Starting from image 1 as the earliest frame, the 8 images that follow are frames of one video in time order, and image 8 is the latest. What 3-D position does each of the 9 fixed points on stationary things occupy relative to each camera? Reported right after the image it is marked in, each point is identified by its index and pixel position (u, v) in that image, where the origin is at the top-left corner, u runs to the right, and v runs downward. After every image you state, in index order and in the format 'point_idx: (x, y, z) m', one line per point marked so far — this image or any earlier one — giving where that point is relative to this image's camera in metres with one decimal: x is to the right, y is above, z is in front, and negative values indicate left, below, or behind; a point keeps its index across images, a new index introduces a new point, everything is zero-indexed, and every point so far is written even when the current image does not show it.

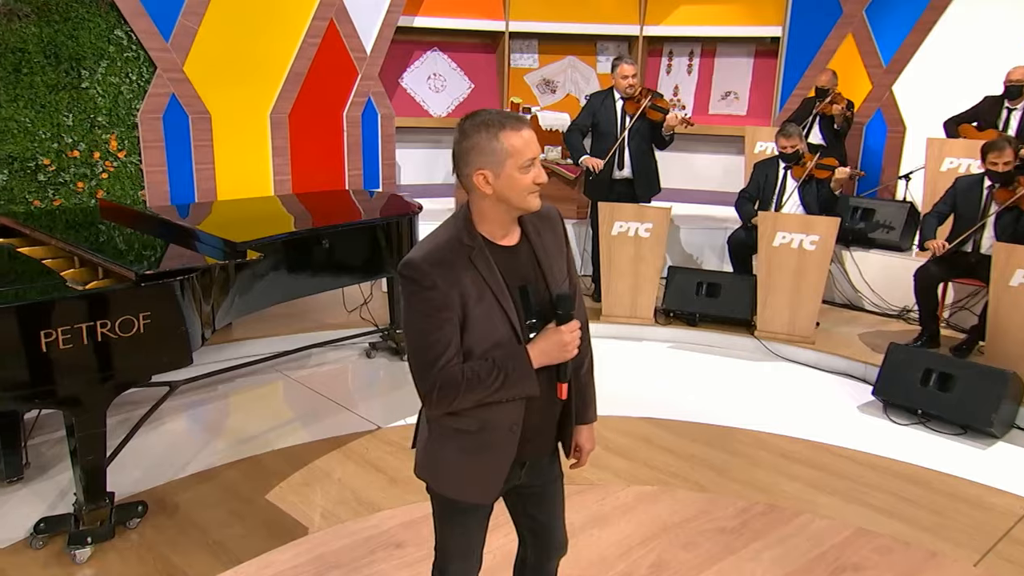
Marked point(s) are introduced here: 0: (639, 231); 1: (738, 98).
0: (+0.9, +0.4, +5.4) m
1: (+2.1, +1.8, +6.8) m
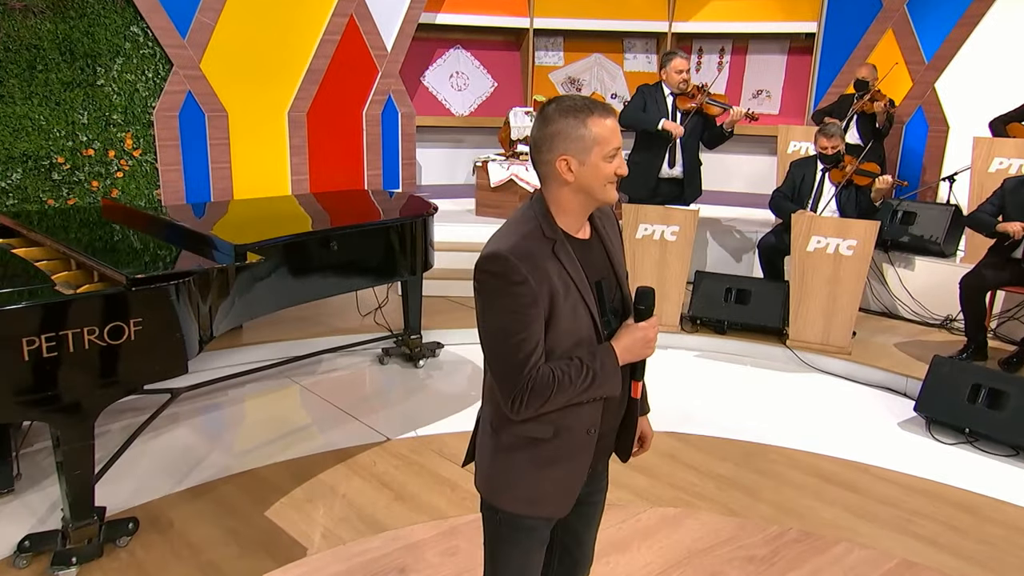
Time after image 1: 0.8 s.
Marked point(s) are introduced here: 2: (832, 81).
0: (+1.1, +0.4, +5.2) m
1: (+2.3, +1.7, +6.6) m
2: (+2.8, +1.8, +6.3) m
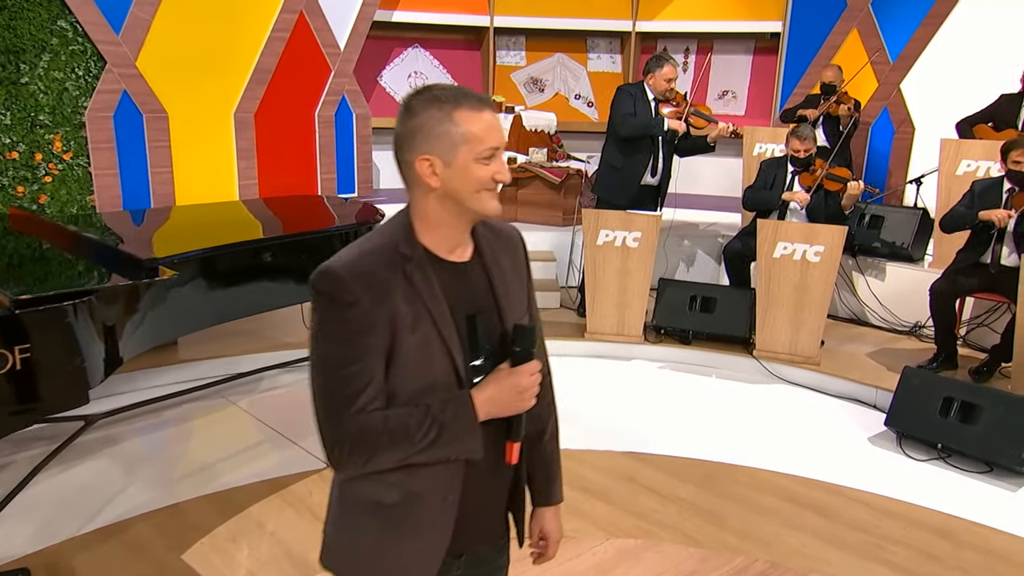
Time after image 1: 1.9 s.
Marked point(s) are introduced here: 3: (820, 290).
0: (+0.8, +0.3, +5.0) m
1: (+2.0, +1.7, +6.4) m
2: (+2.4, +1.7, +6.2) m
3: (+2.1, 0.0, +4.9) m
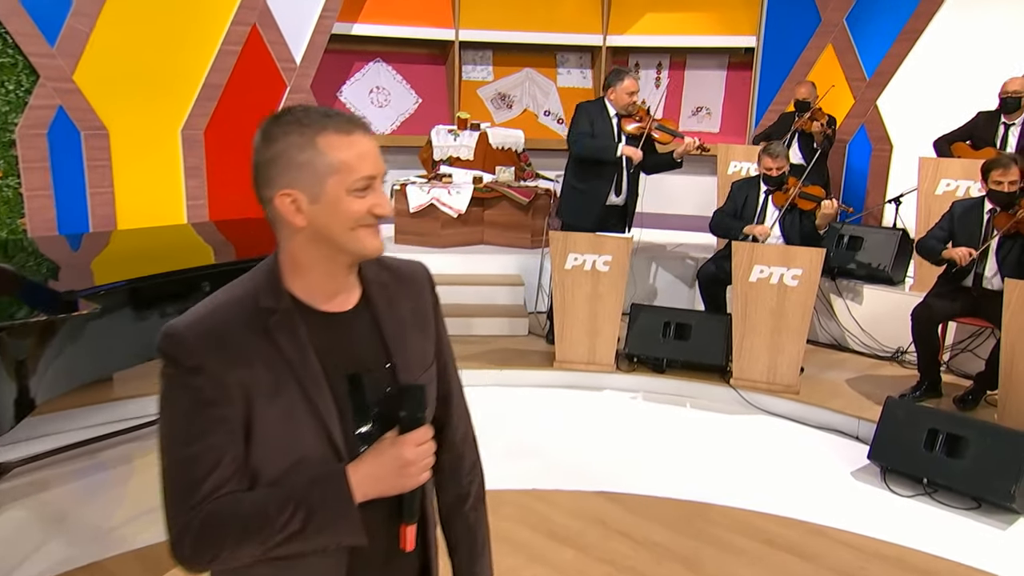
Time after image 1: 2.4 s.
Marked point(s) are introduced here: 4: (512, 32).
0: (+0.6, +0.2, +4.7) m
1: (+1.7, +1.5, +6.2) m
2: (+2.1, +1.6, +6.0) m
3: (+1.8, -0.2, +4.6) m
4: (0.0, +2.1, +5.9) m
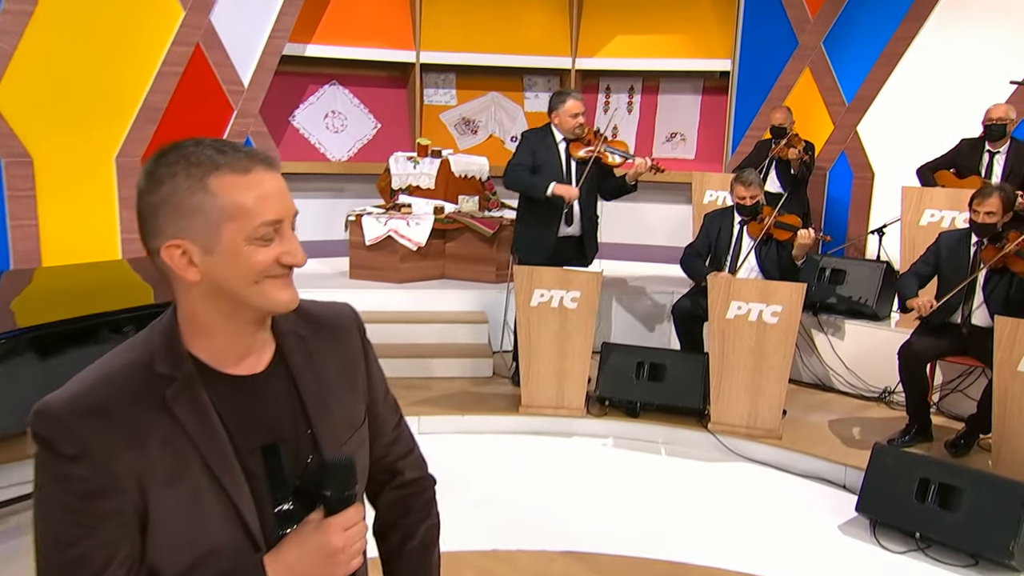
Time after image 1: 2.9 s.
0: (+0.3, -0.1, +4.4) m
1: (+1.4, +1.2, +6.0) m
2: (+1.9, +1.3, +5.8) m
3: (+1.6, -0.4, +4.3) m
4: (-0.3, +1.8, +5.6) m
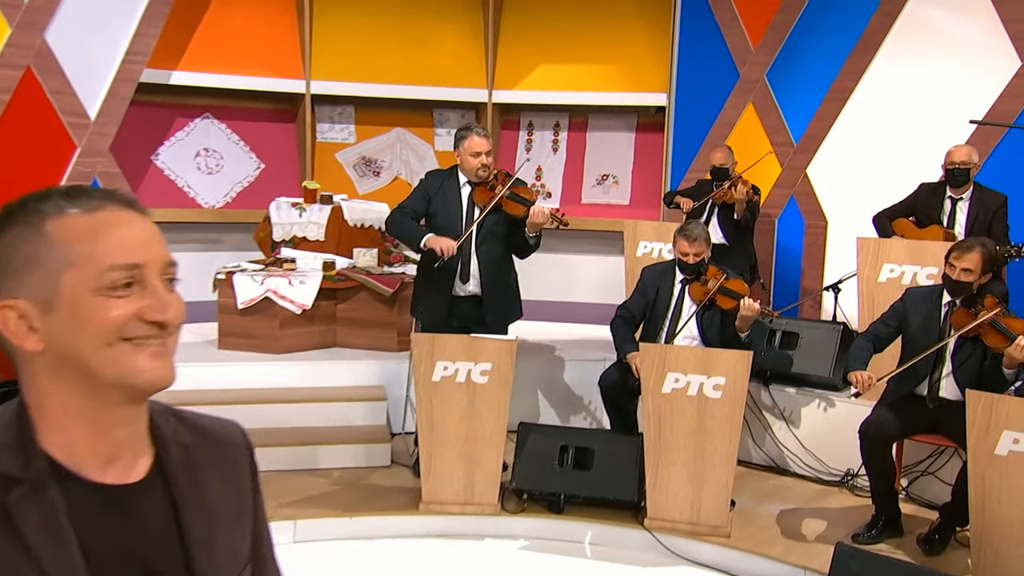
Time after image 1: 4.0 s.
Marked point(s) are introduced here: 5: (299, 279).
0: (-0.2, -0.4, +3.7) m
1: (+0.8, +0.8, +5.4) m
2: (+1.2, +0.9, +5.2) m
3: (+1.1, -0.7, +3.7) m
4: (-0.9, +1.4, +4.9) m
5: (-1.2, +0.1, +4.2) m
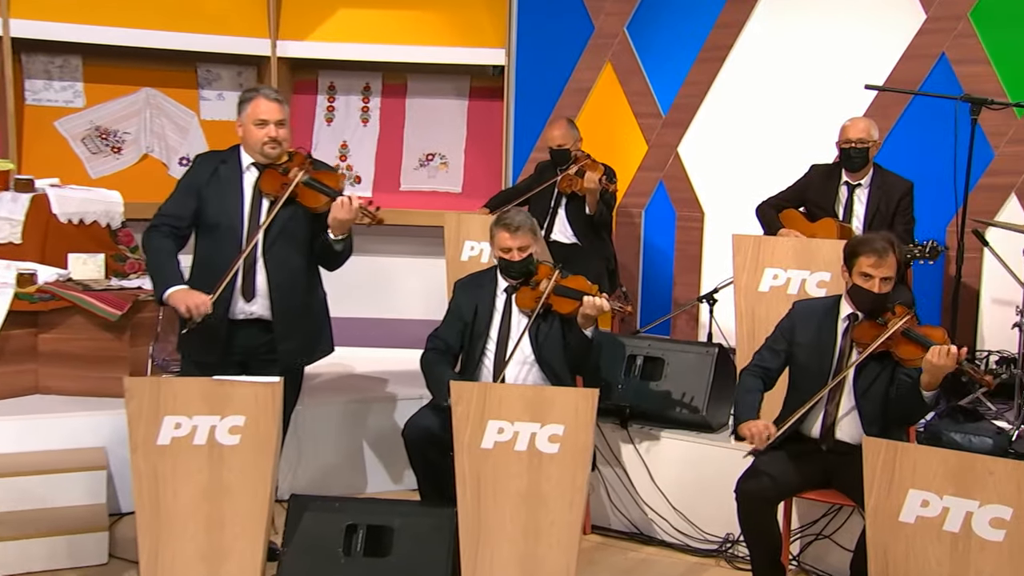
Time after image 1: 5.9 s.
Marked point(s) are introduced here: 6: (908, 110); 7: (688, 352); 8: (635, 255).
0: (-1.1, -0.5, +2.5) m
1: (-0.3, +0.7, +4.3) m
2: (+0.1, +0.8, +4.2) m
3: (+0.2, -0.8, +2.7) m
4: (-1.9, +1.3, +3.7) m
5: (-2.2, 0.0, +2.9) m
6: (+1.9, +0.9, +3.5) m
7: (+0.8, -0.3, +3.3) m
8: (+0.7, +0.2, +4.1) m
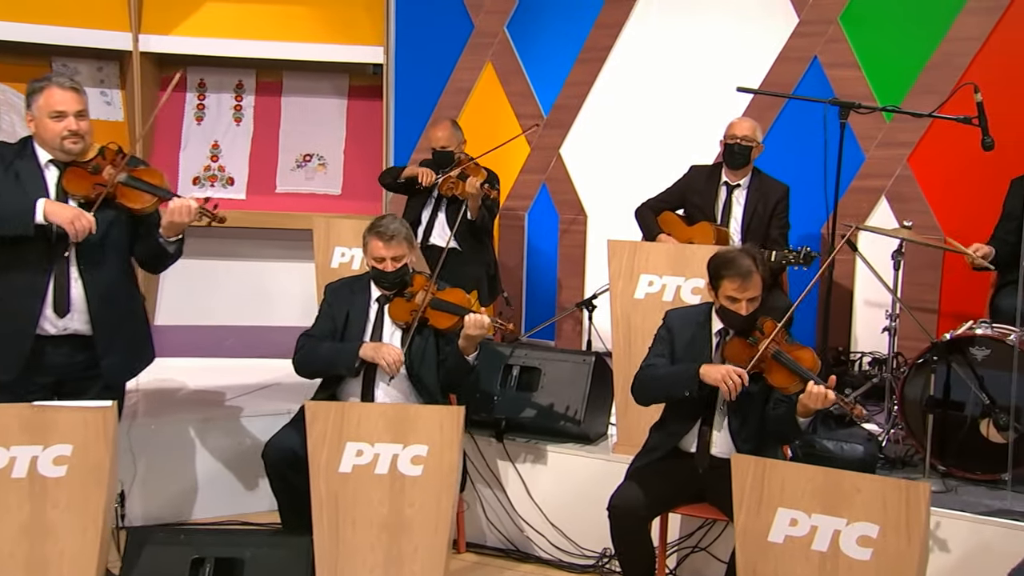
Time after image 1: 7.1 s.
0: (-1.6, -0.6, +2.3) m
1: (-1.0, +0.7, +4.1) m
2: (-0.5, +0.8, +4.0) m
3: (-0.3, -0.8, +2.6) m
4: (-2.5, +1.2, +3.4) m
5: (-2.7, -0.1, +2.6) m
6: (+1.3, +0.8, +3.5) m
7: (+0.2, -0.3, +3.2) m
8: (+0.1, +0.2, +4.0) m
